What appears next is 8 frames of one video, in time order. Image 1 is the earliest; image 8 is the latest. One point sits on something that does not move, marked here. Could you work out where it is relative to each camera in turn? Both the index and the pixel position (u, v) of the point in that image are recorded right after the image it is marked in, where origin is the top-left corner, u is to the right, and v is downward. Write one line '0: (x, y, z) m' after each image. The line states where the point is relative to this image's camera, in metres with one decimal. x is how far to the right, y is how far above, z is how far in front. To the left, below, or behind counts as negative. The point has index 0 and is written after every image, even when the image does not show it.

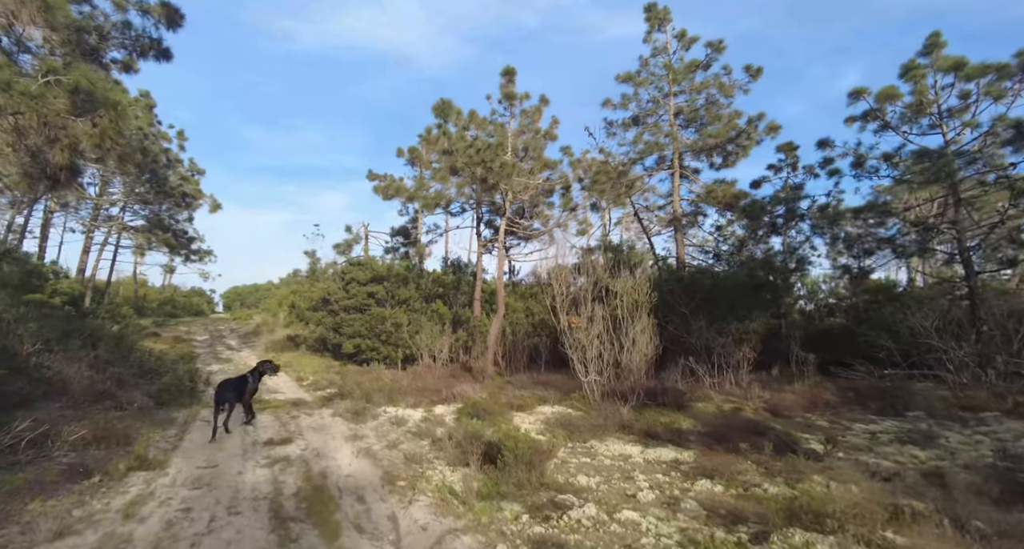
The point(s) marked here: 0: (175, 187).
0: (-14.1, +3.7, +16.7) m
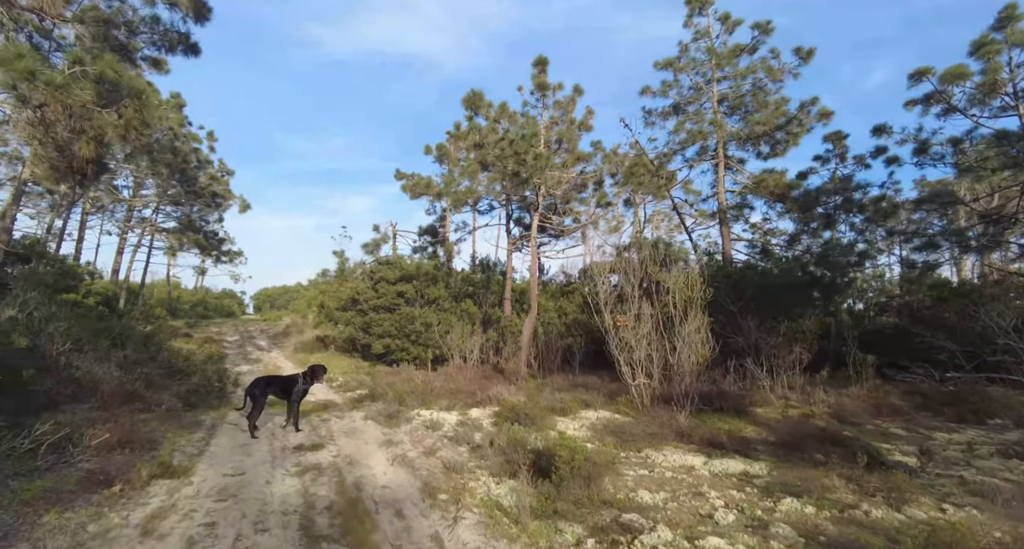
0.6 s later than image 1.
0: (-12.8, +3.7, +16.8) m
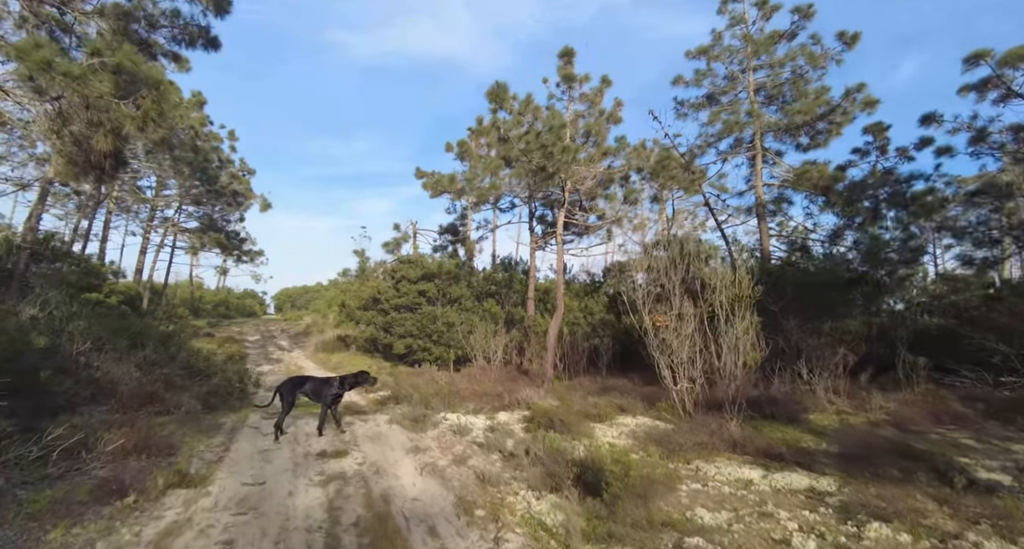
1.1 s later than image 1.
0: (-11.9, +3.7, +16.8) m
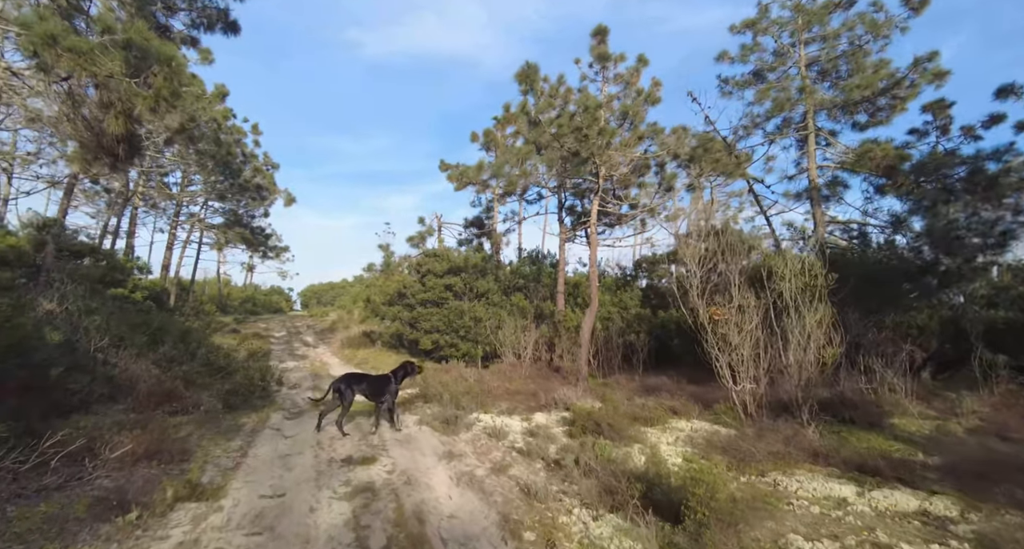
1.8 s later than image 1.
0: (-10.8, +3.8, +16.6) m
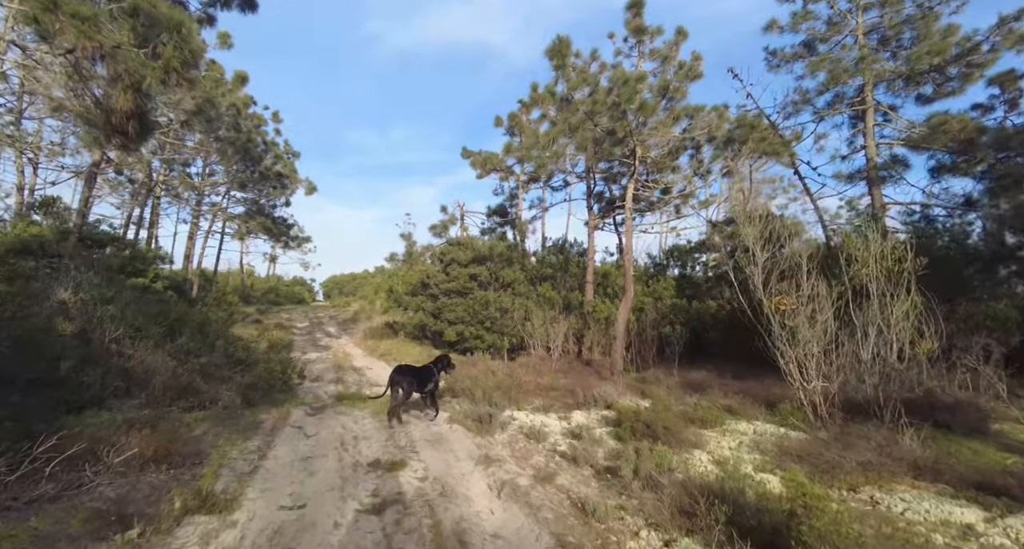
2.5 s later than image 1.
0: (-9.8, +4.2, +16.4) m
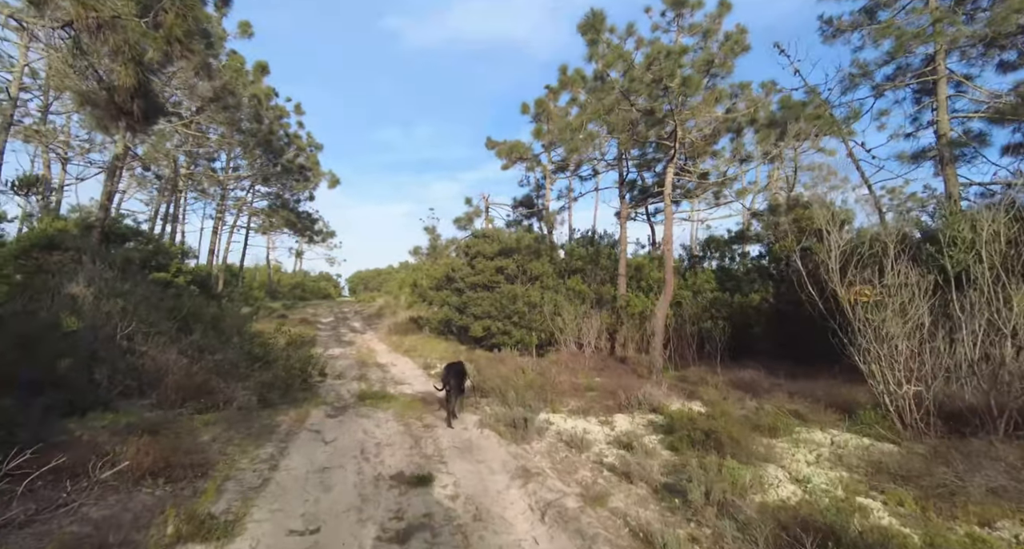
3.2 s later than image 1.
0: (-8.7, +4.4, +16.1) m
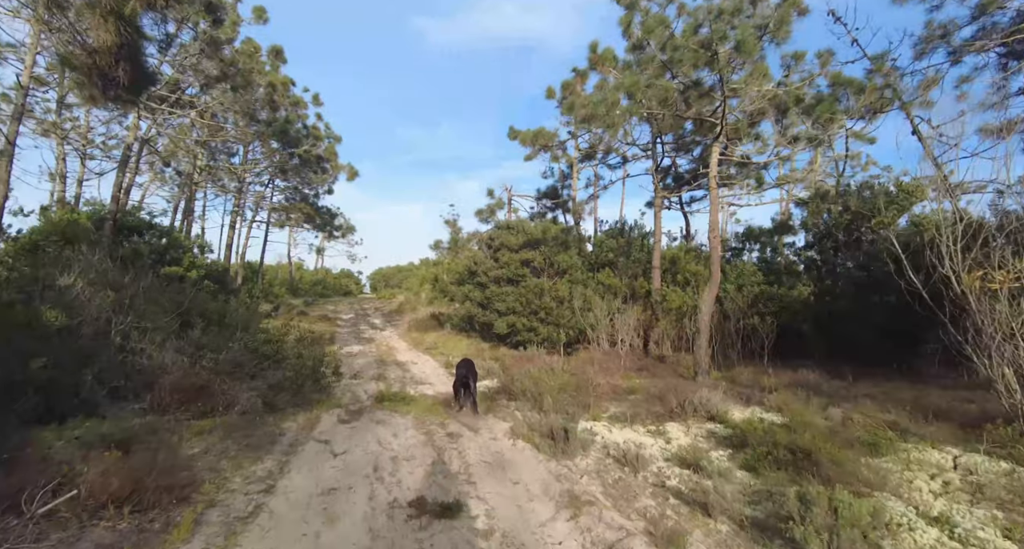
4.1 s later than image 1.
0: (-7.8, +4.6, +15.7) m
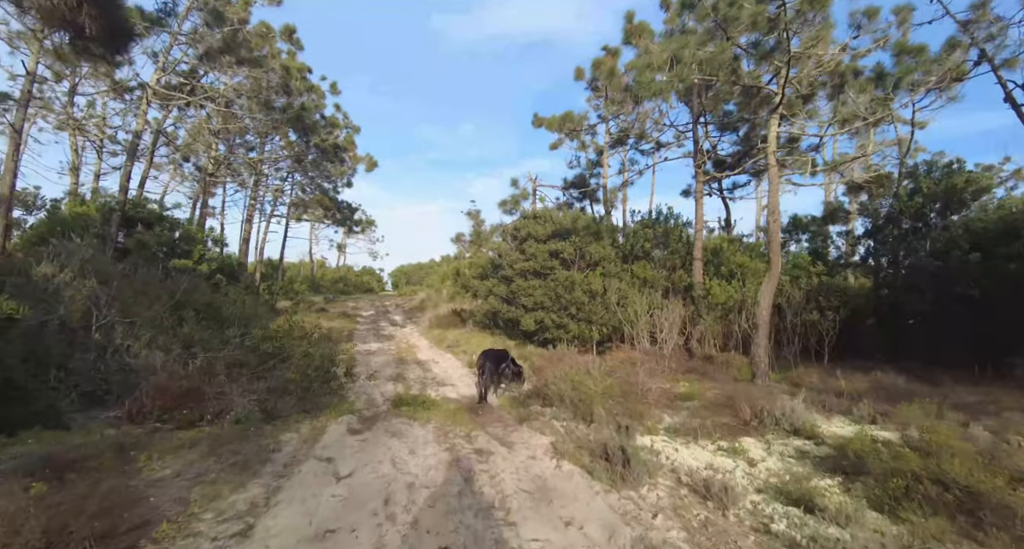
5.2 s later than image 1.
0: (-6.9, +4.8, +15.1) m
